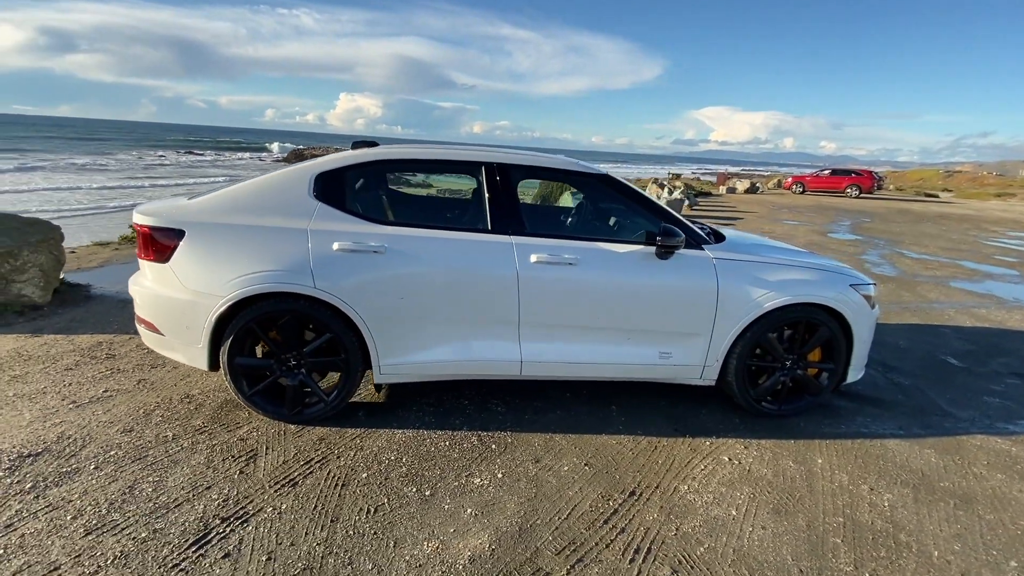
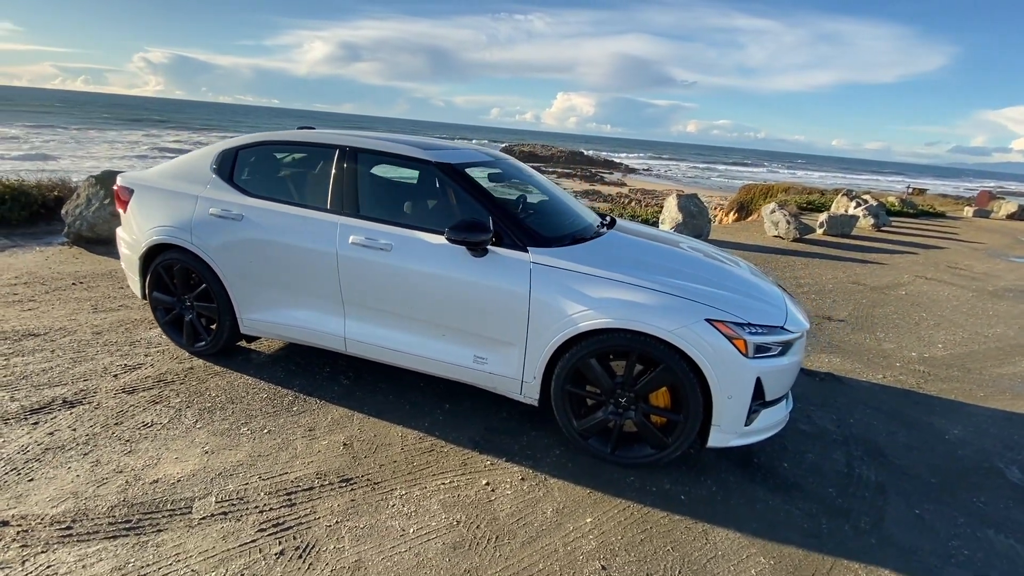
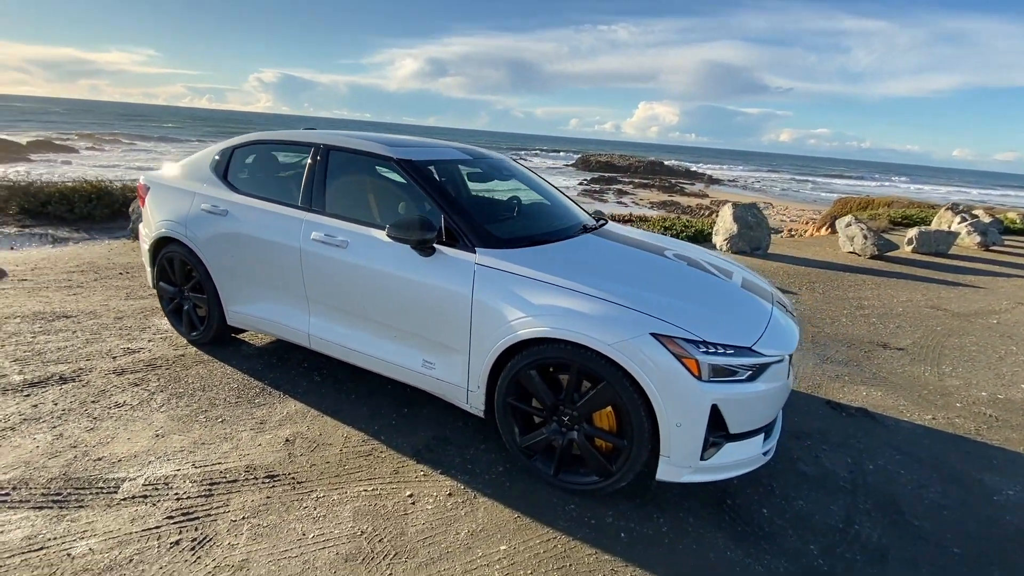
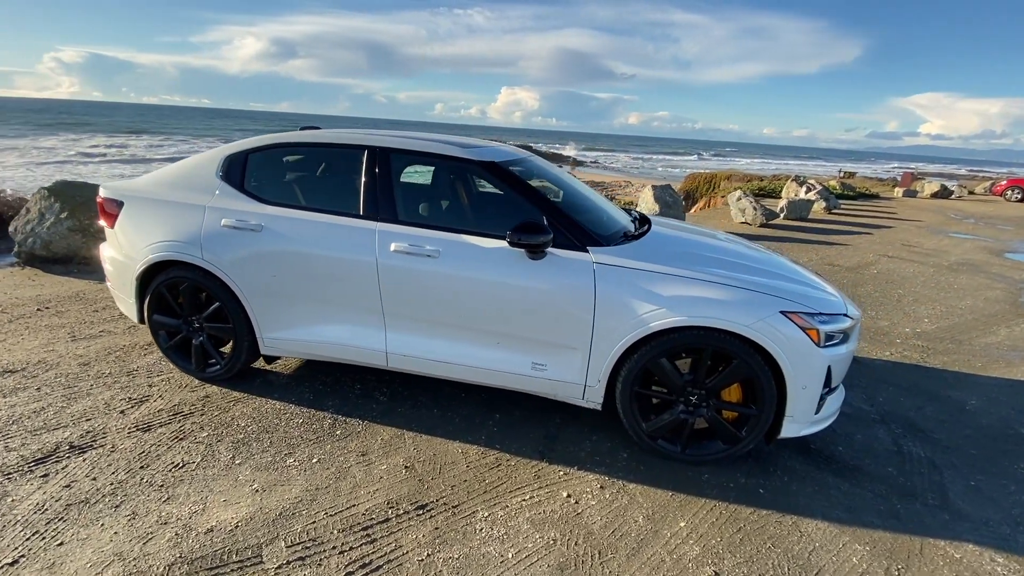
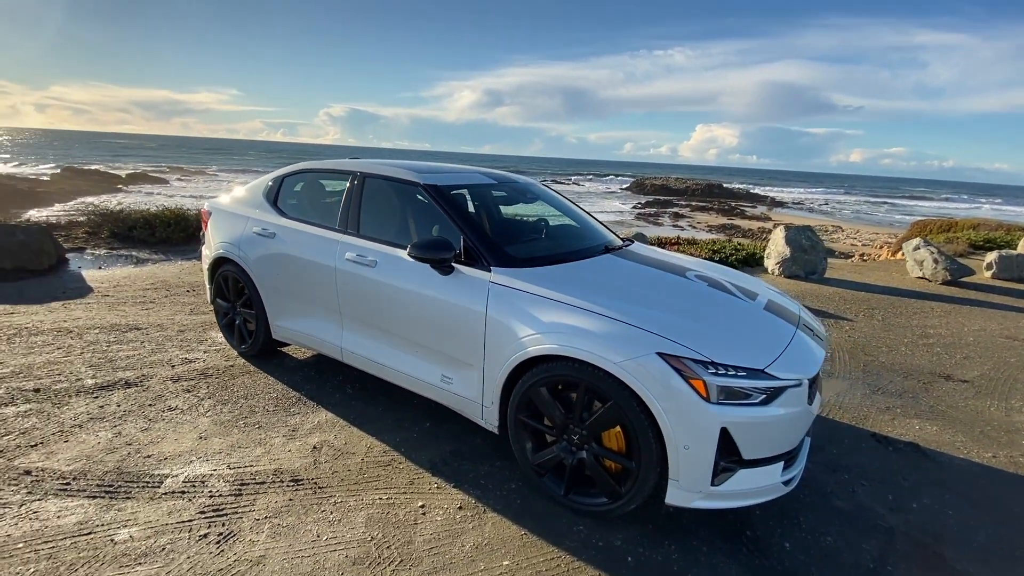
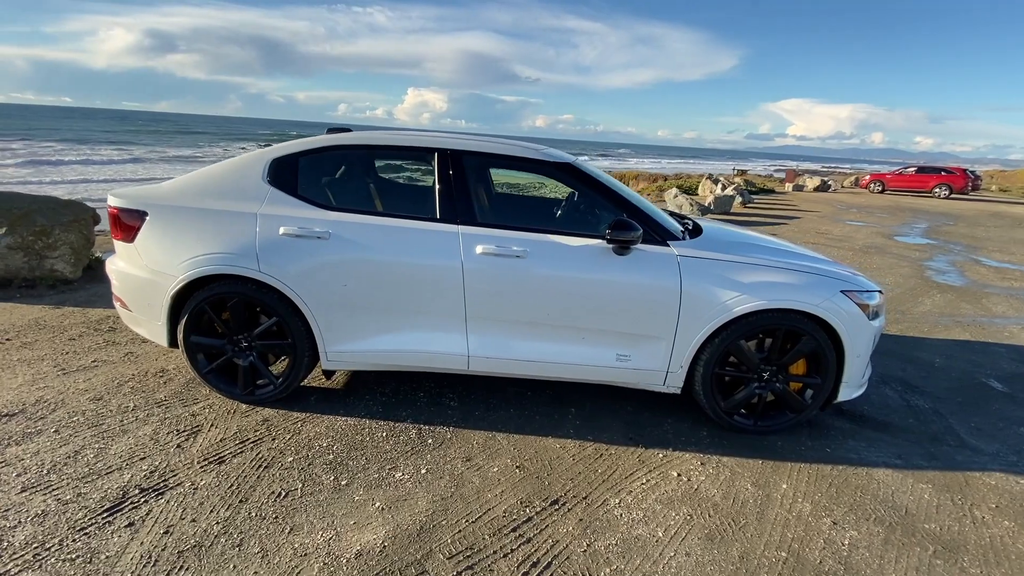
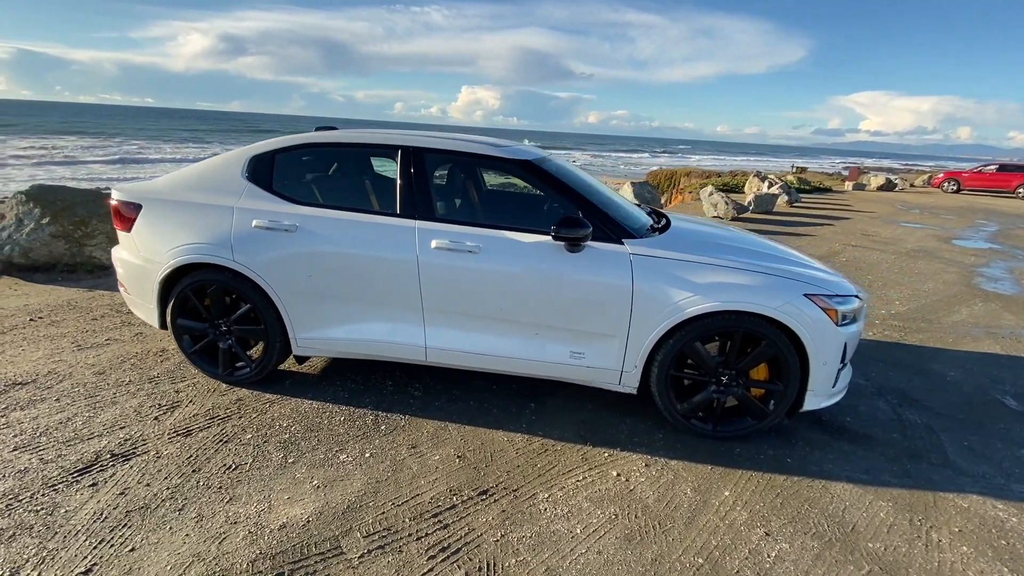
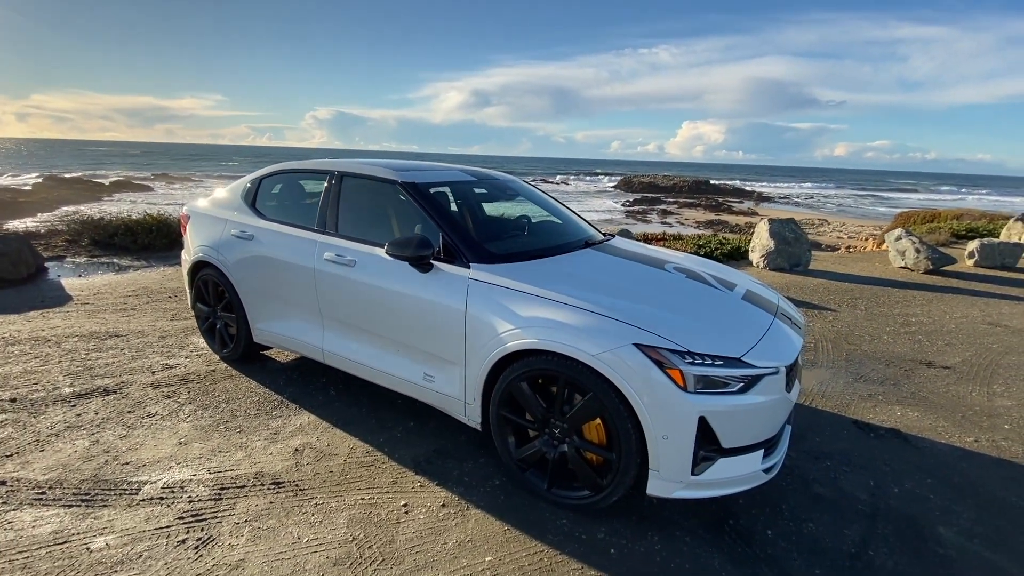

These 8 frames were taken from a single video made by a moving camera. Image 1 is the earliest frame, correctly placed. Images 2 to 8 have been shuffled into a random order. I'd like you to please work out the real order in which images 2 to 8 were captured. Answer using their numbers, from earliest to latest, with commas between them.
6, 7, 4, 2, 3, 5, 8
